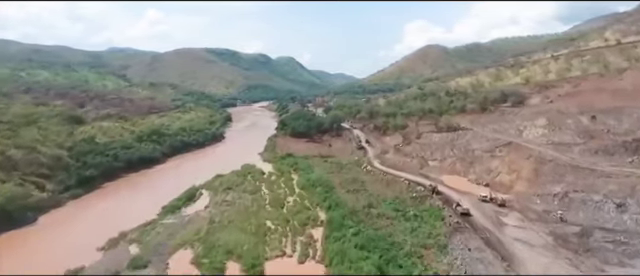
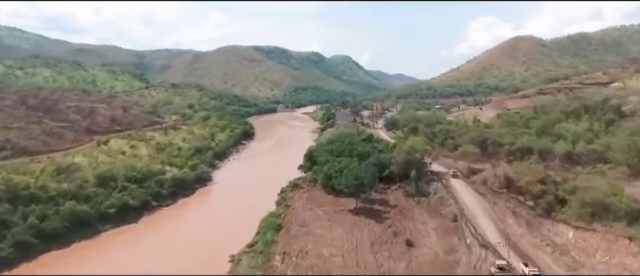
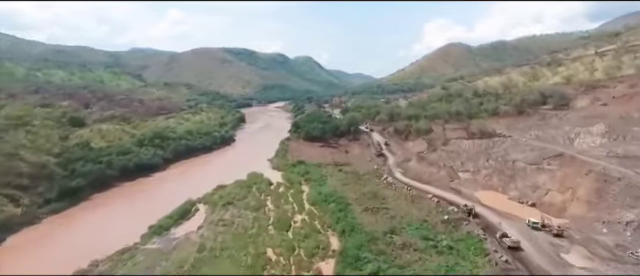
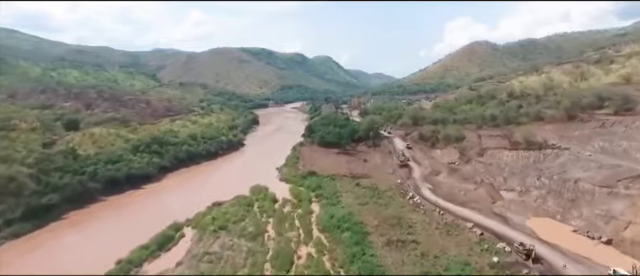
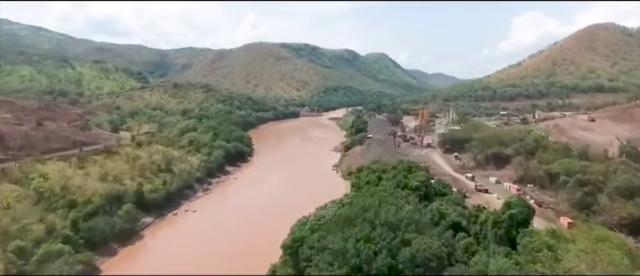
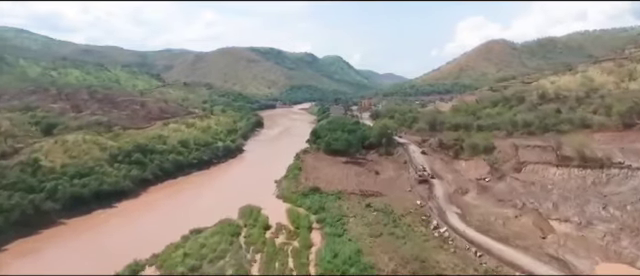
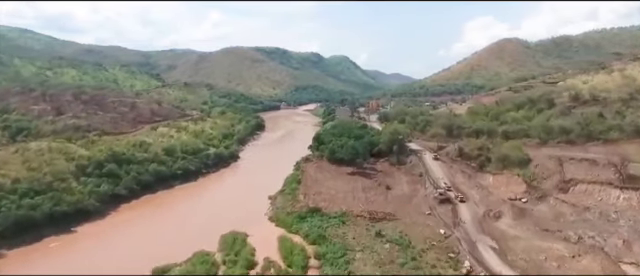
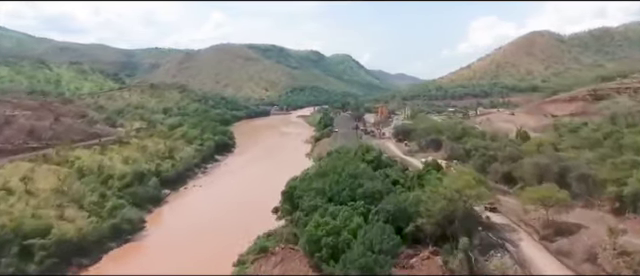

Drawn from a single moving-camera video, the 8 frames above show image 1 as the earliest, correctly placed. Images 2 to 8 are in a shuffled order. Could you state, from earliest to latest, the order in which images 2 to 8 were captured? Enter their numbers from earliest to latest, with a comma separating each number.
3, 4, 6, 7, 2, 8, 5
